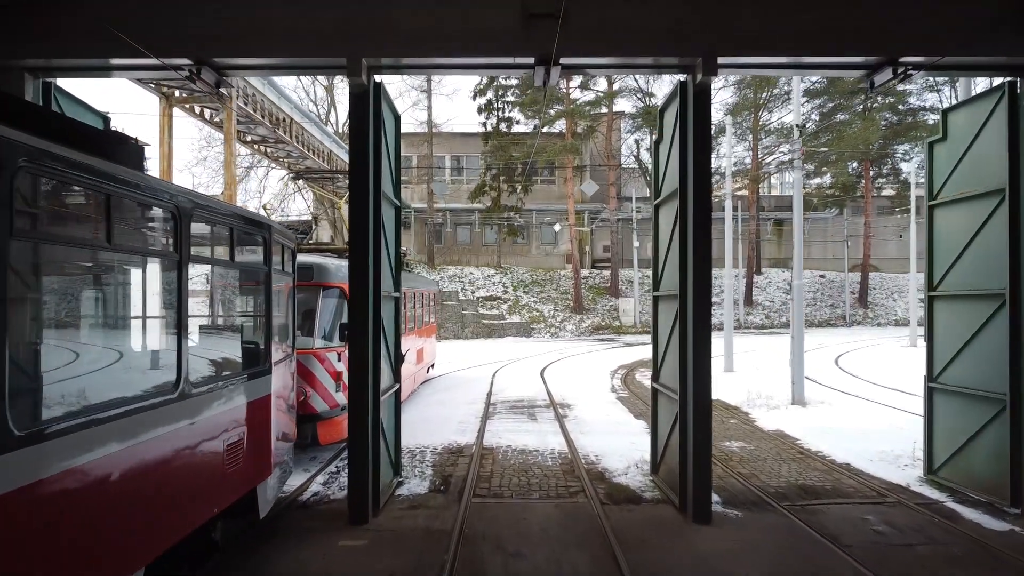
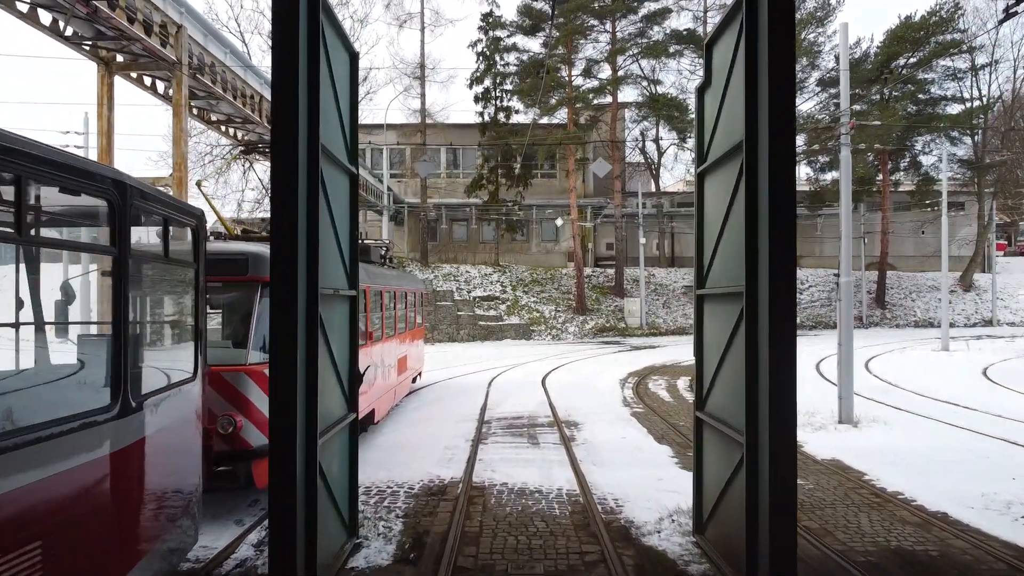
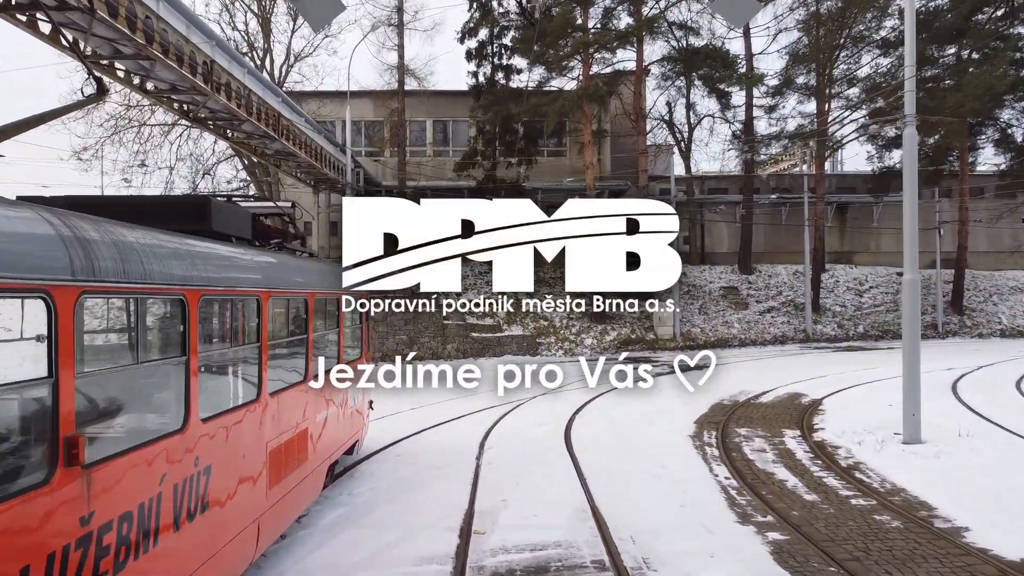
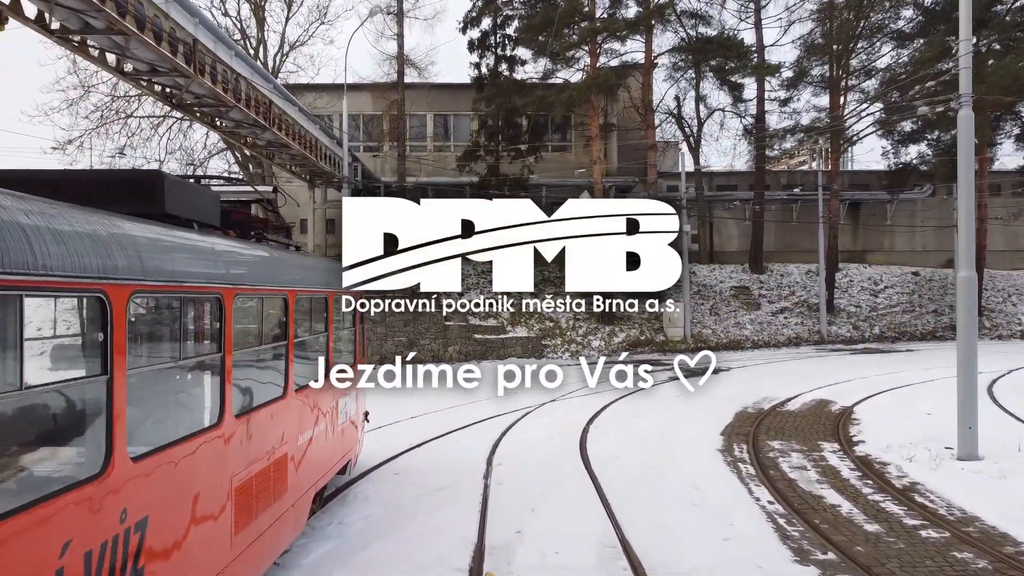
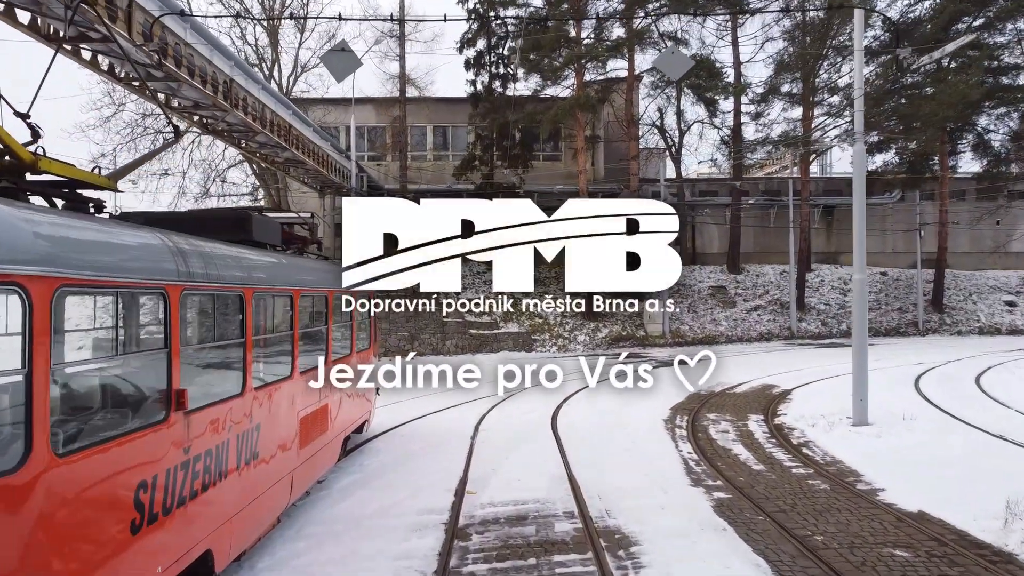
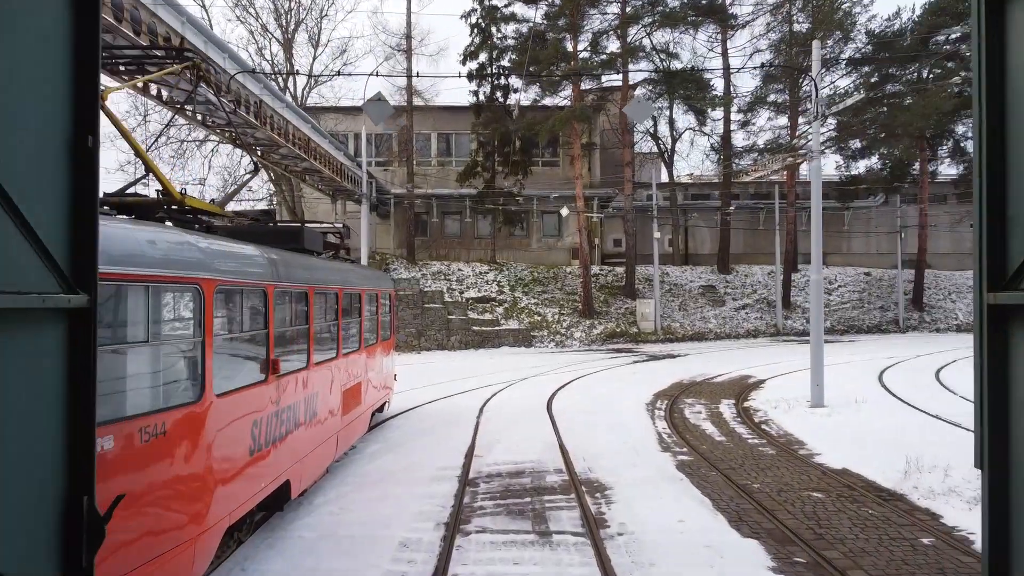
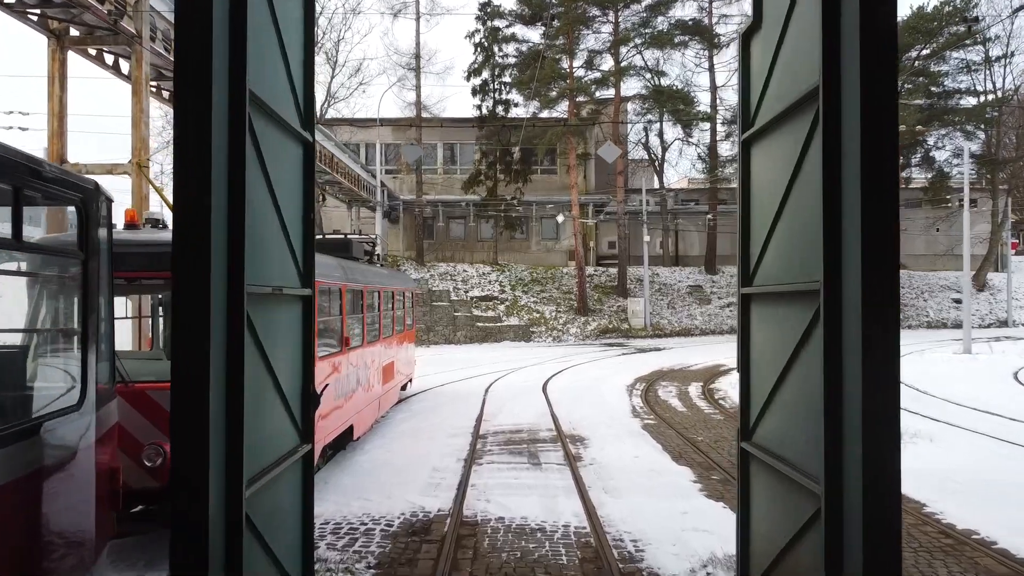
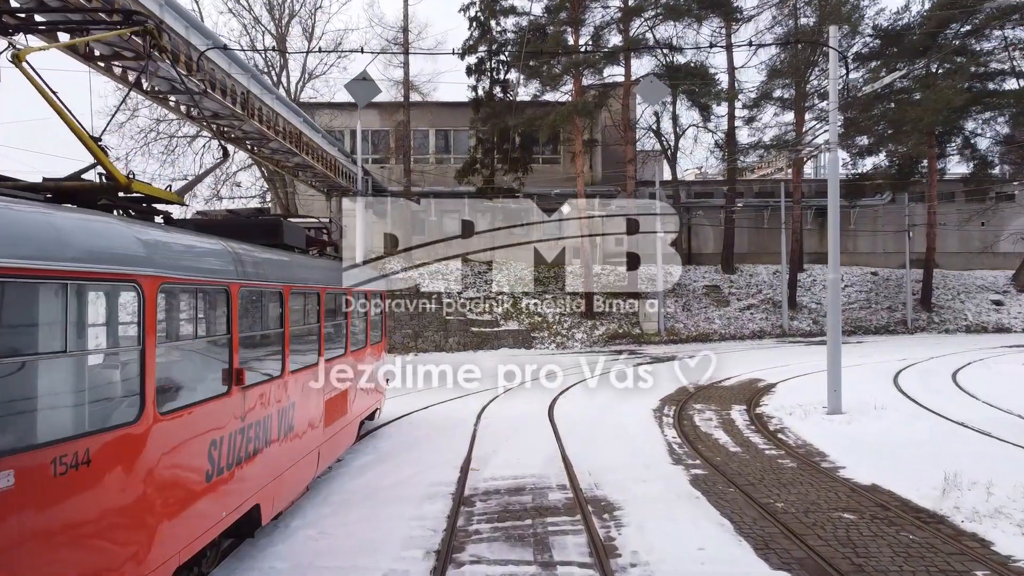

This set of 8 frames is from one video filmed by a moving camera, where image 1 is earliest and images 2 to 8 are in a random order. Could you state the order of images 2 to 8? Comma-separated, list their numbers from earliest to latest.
2, 7, 6, 8, 5, 3, 4
